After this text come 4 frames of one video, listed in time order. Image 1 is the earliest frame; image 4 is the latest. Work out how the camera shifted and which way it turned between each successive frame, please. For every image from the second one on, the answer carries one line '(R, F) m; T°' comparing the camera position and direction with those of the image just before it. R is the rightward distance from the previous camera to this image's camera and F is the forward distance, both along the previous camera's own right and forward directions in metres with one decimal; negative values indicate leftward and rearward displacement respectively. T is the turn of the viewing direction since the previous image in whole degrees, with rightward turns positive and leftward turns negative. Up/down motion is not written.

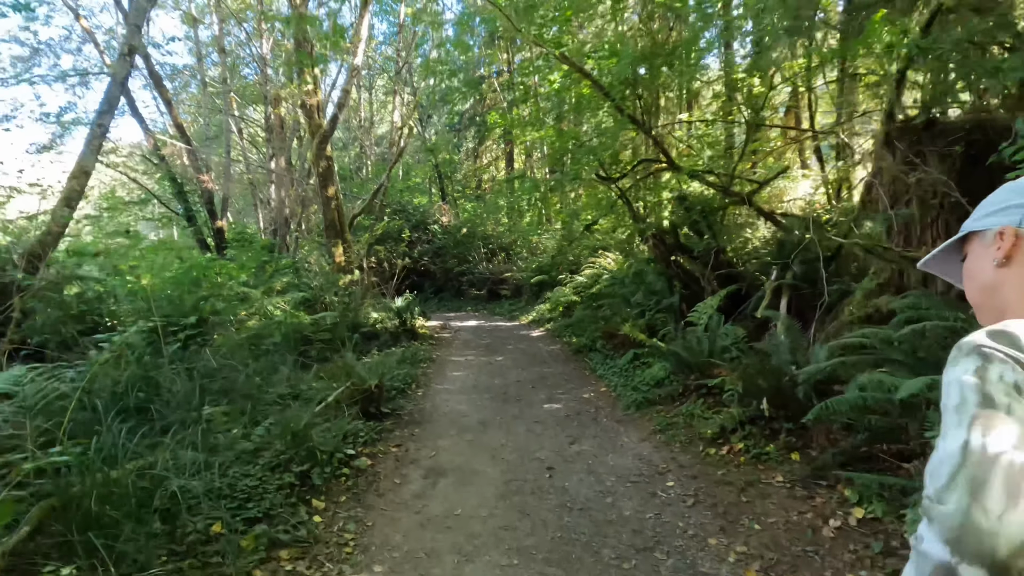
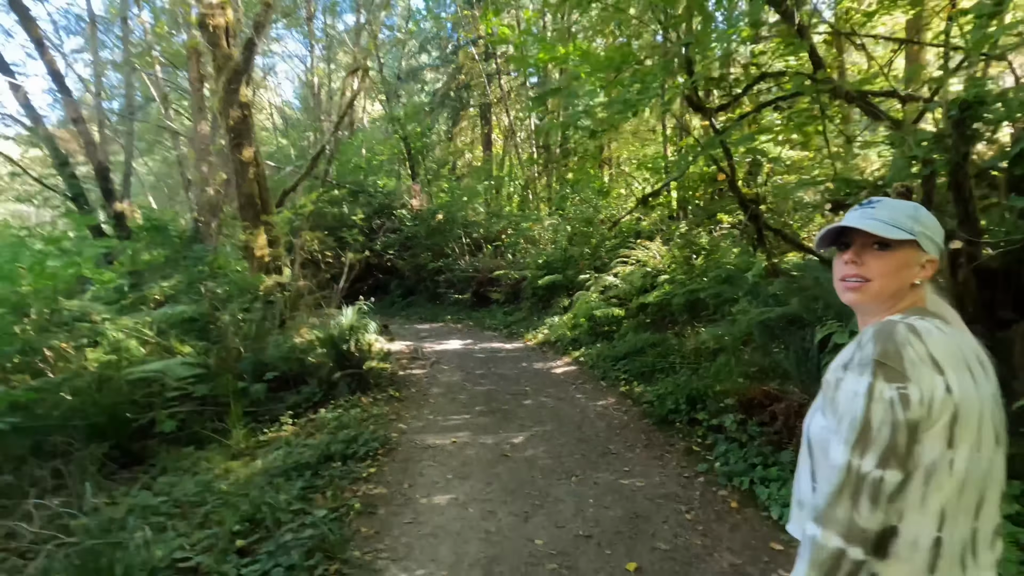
(-0.6, +4.7) m; +3°
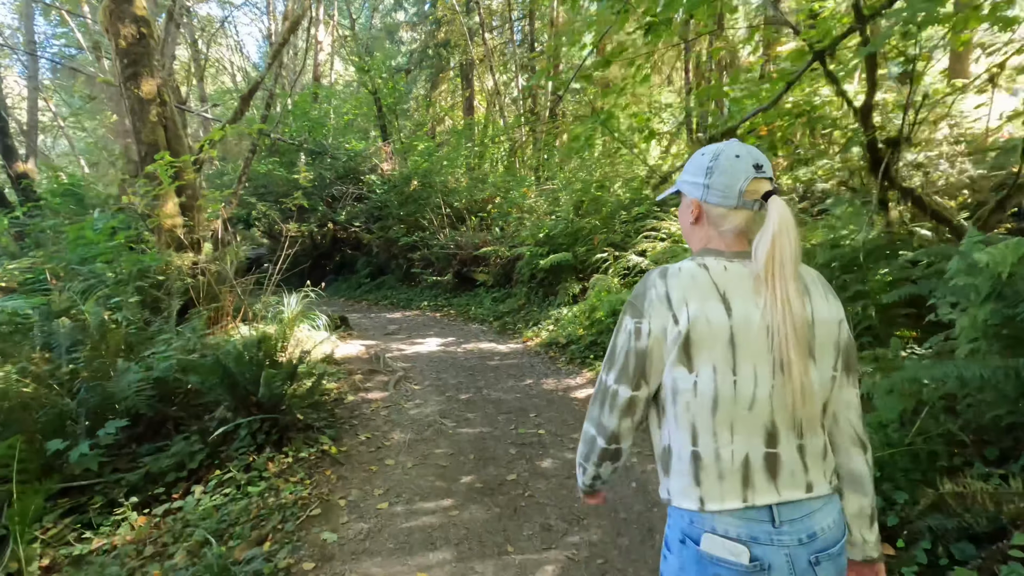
(-0.2, +2.5) m; +2°
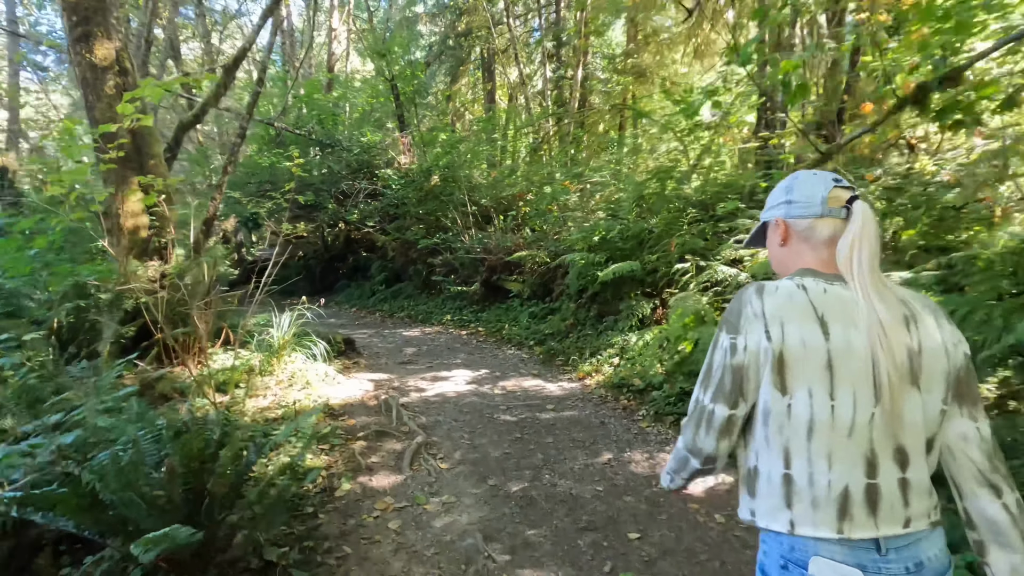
(-0.4, +1.9) m; -2°
